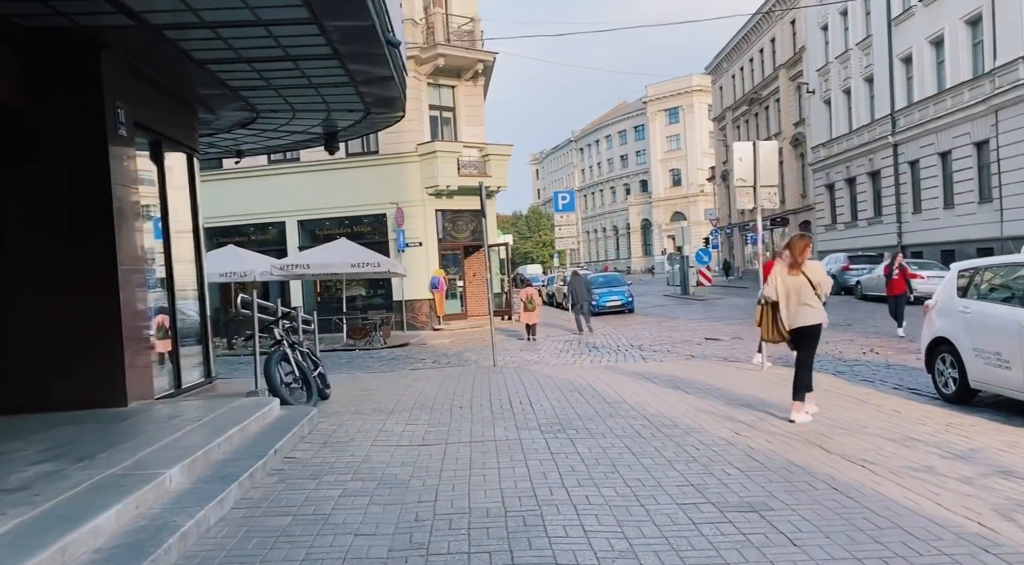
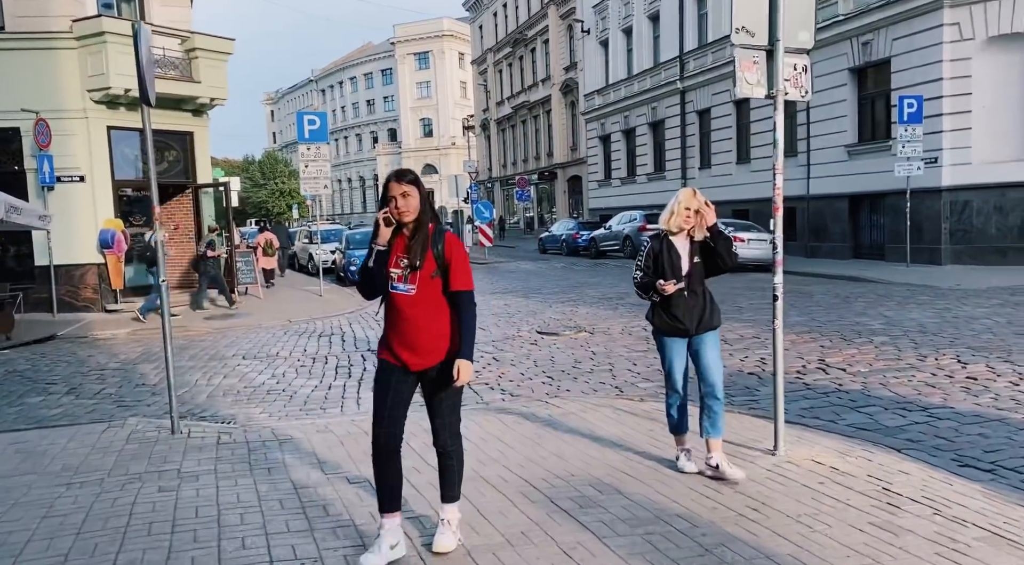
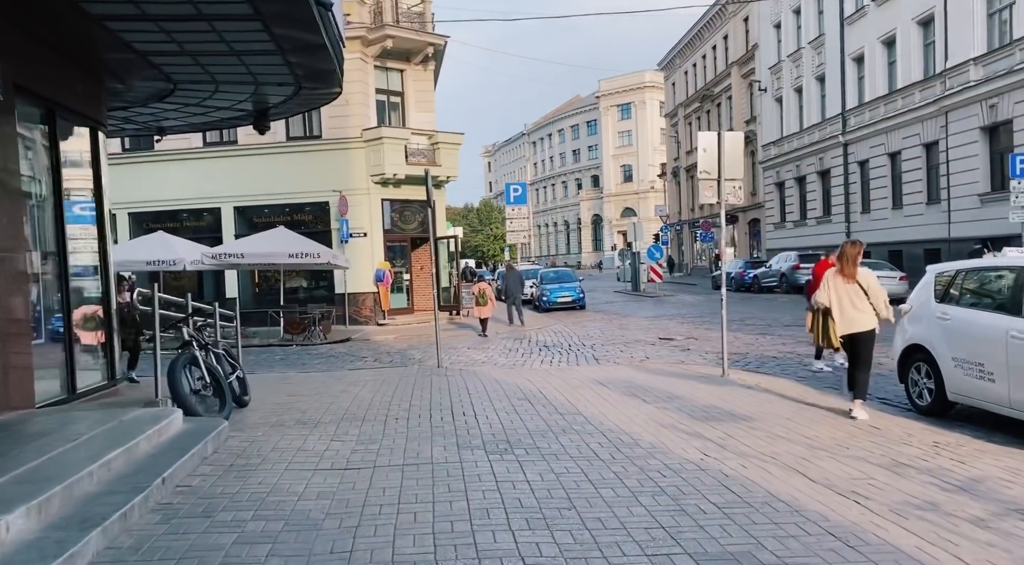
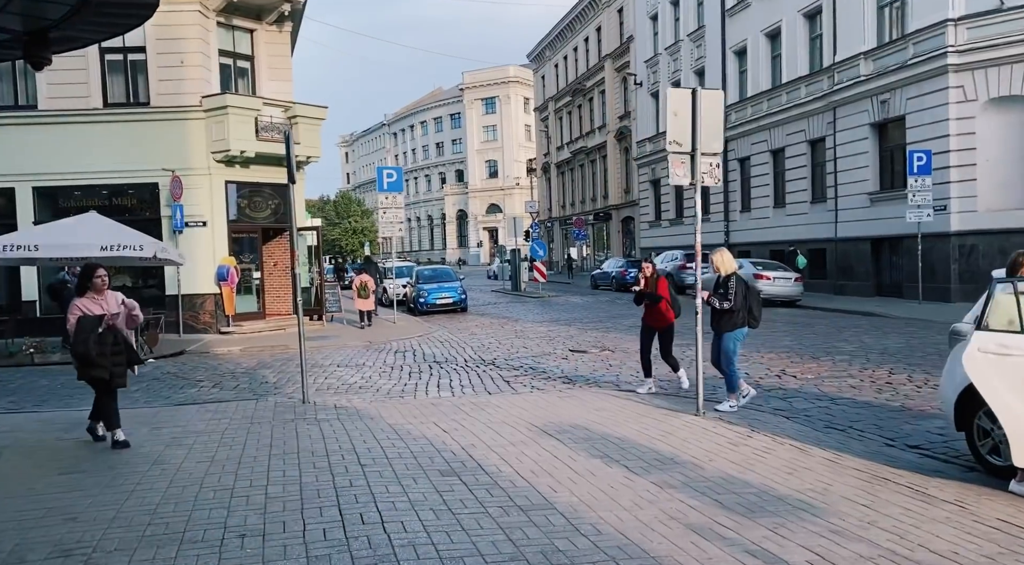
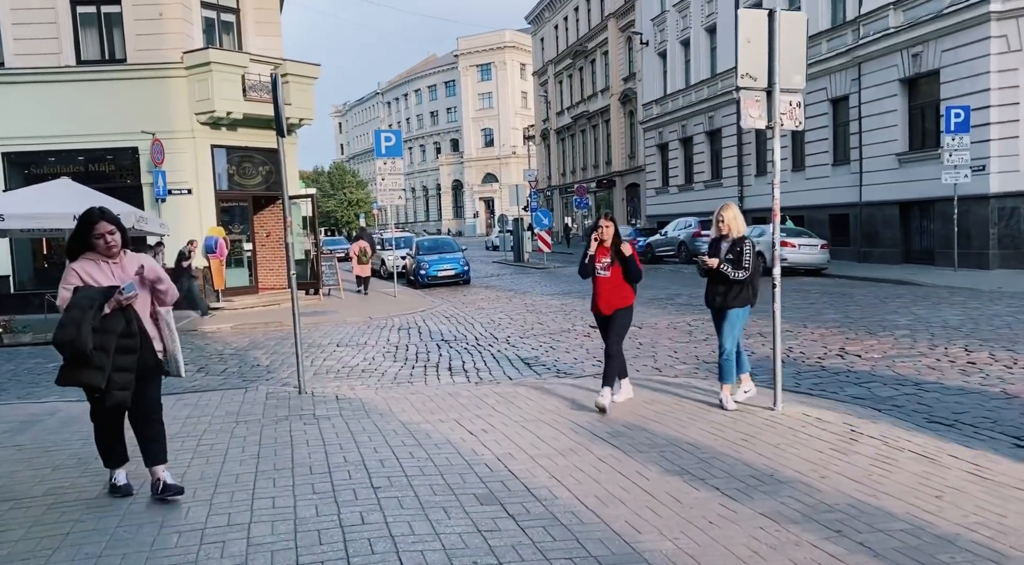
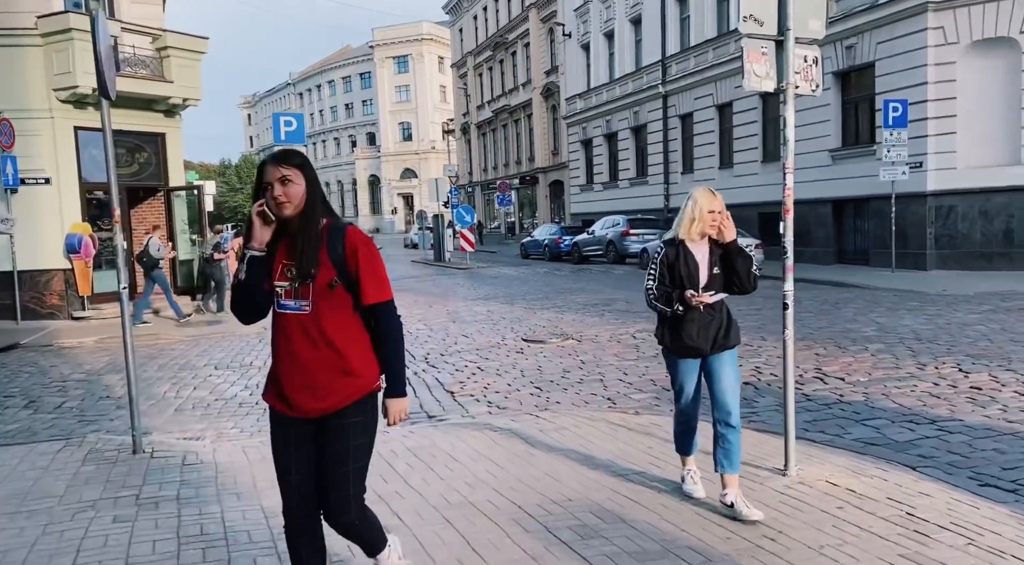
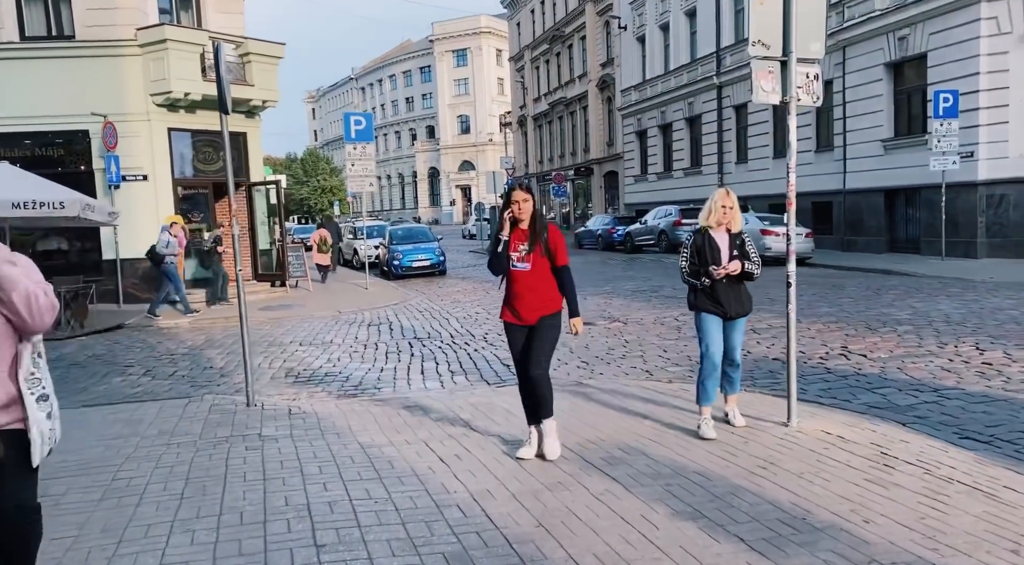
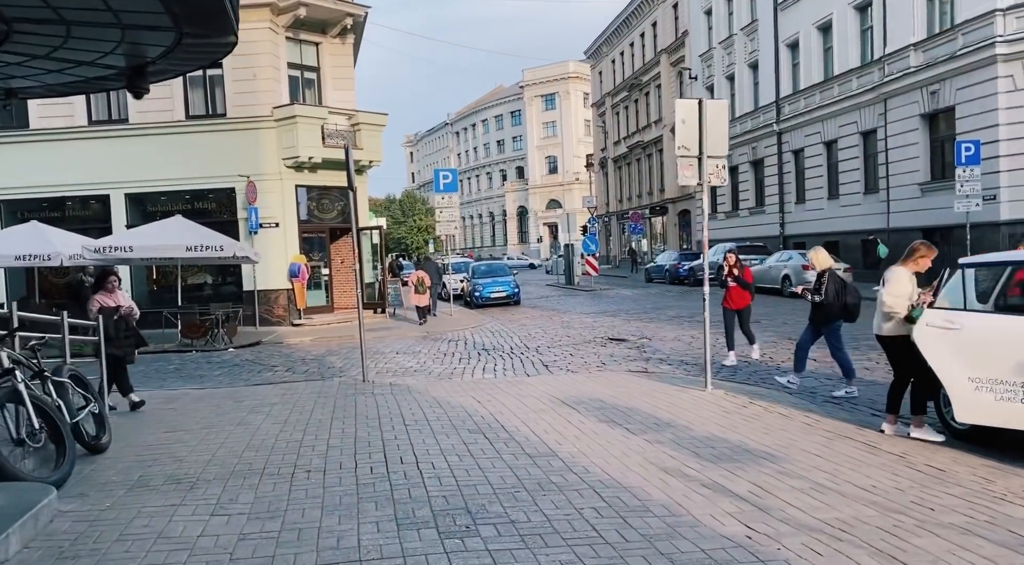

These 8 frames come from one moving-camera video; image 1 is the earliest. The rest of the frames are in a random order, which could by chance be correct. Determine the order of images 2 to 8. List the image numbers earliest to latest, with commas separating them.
3, 8, 4, 5, 7, 2, 6
